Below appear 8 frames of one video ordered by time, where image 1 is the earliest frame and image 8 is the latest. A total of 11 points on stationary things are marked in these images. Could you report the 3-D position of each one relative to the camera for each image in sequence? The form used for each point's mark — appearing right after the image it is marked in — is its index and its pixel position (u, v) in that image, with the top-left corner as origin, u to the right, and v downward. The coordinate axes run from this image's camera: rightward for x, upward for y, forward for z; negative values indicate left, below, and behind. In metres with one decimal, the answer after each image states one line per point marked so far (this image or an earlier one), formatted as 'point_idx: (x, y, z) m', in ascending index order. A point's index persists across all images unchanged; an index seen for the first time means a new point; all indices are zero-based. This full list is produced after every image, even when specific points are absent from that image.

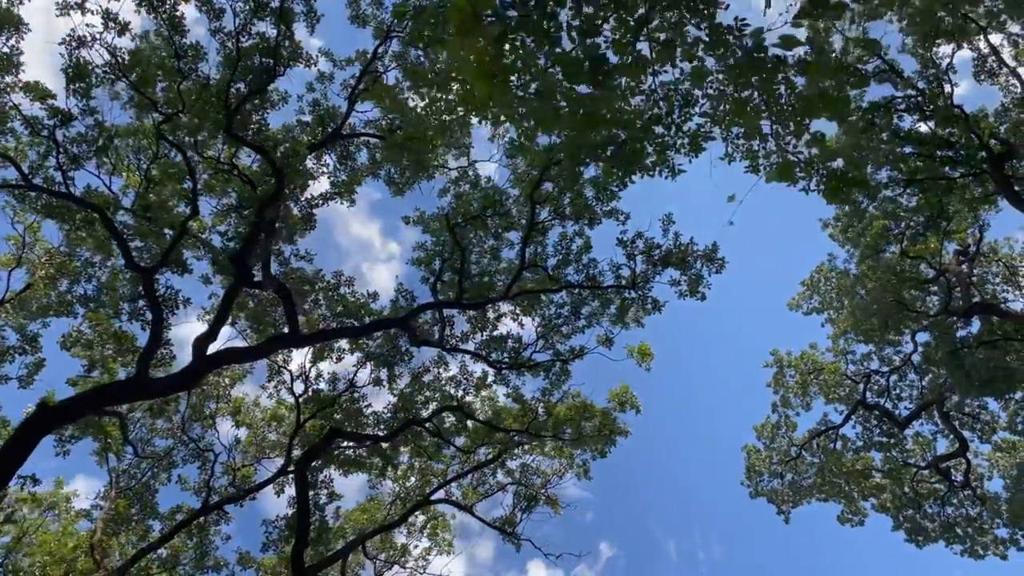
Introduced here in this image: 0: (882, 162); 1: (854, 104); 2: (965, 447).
0: (+4.8, +1.7, +10.6) m
1: (+4.7, +2.6, +11.1) m
2: (+6.6, -2.3, +11.6) m
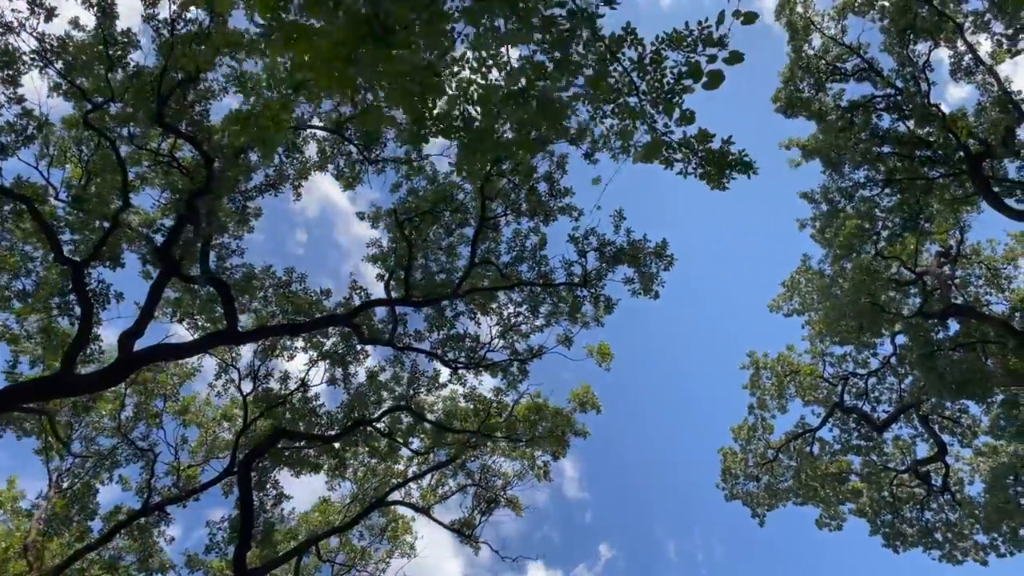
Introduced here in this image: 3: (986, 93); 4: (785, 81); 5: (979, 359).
0: (+4.5, +1.7, +10.5) m
1: (+4.4, +2.6, +11.0) m
2: (+6.2, -2.3, +11.5) m
3: (+5.8, +2.4, +9.9) m
4: (+3.9, +3.0, +11.6) m
5: (+5.8, -0.9, +9.8) m
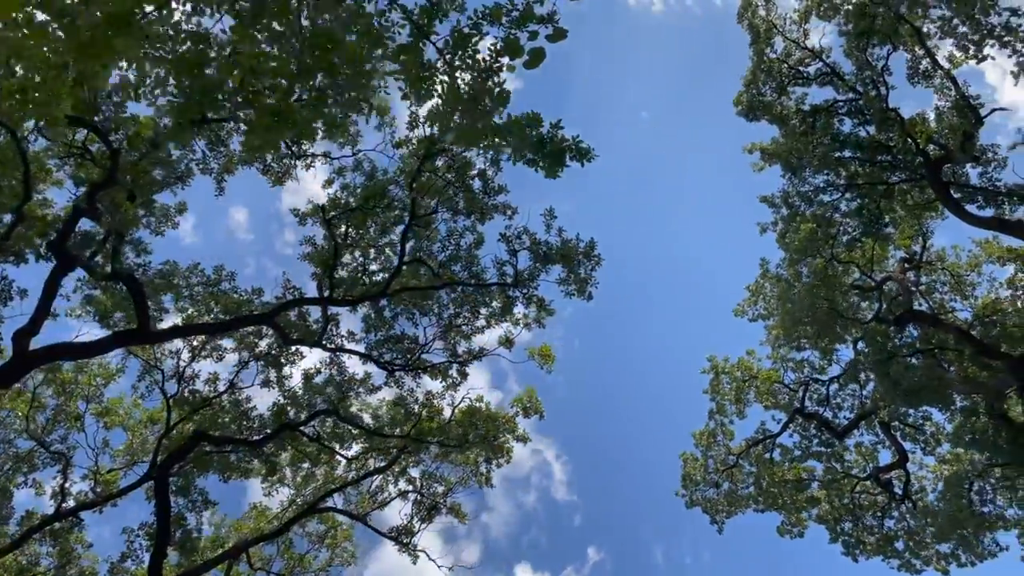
0: (+3.9, +1.6, +10.4) m
1: (+3.8, +2.5, +10.9) m
2: (+5.6, -2.4, +11.4) m
3: (+5.3, +2.3, +9.8) m
4: (+3.3, +2.9, +11.5) m
5: (+5.2, -0.9, +9.7) m
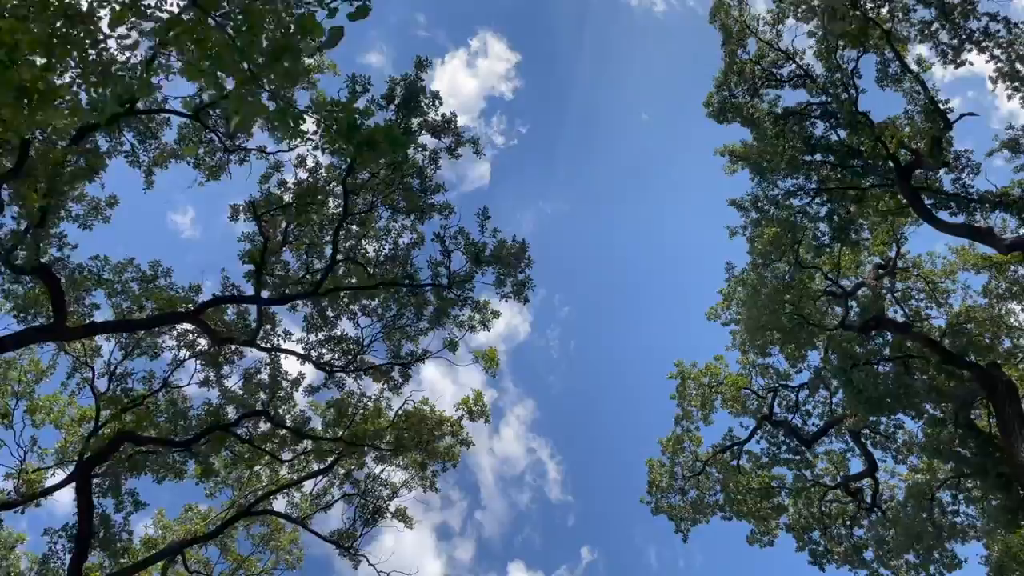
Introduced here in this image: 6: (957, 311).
0: (+3.5, +1.5, +10.3) m
1: (+3.4, +2.4, +10.8) m
2: (+5.1, -2.5, +11.2) m
3: (+4.9, +2.2, +9.7) m
4: (+2.9, +2.9, +11.3) m
5: (+4.7, -1.0, +9.6) m
6: (+6.7, -0.3, +12.0) m
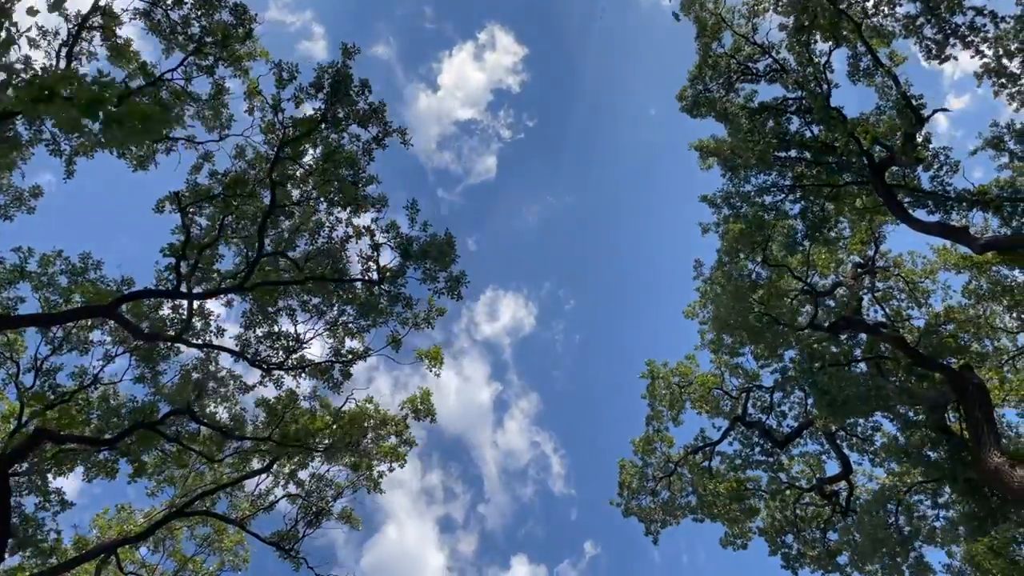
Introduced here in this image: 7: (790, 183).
0: (+3.1, +1.5, +10.0) m
1: (+3.0, +2.4, +10.5) m
2: (+4.7, -2.5, +11.0) m
3: (+4.5, +2.3, +9.4) m
4: (+2.5, +2.9, +11.1) m
5: (+4.3, -1.0, +9.4) m
6: (+6.3, -0.3, +11.8) m
7: (+3.6, +1.4, +10.5) m
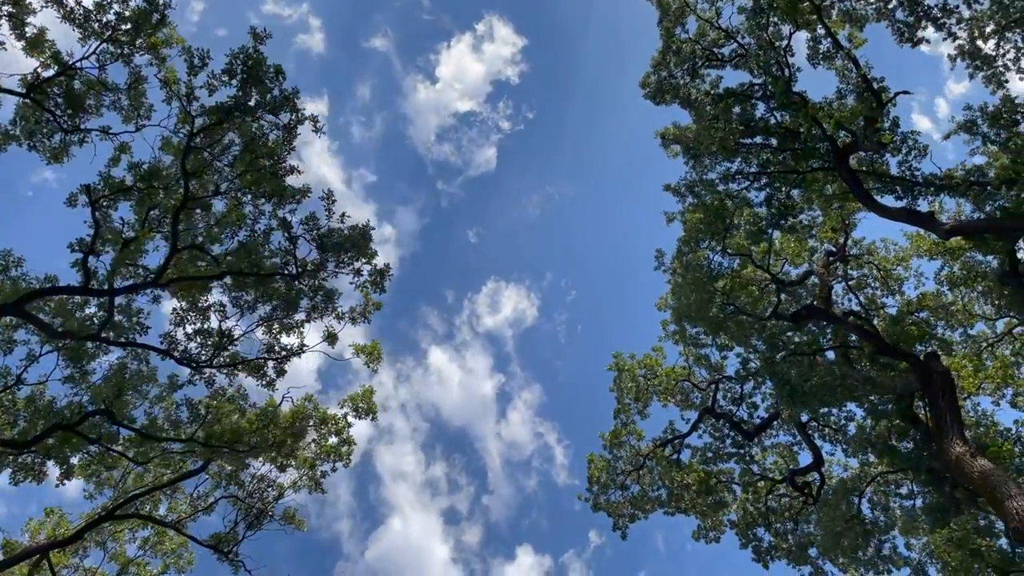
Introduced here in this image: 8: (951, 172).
0: (+2.6, +1.7, +9.8) m
1: (+2.5, +2.6, +10.3) m
2: (+4.2, -2.3, +10.9) m
3: (+3.9, +2.4, +9.2) m
4: (+2.0, +3.0, +10.9) m
5: (+3.8, -0.9, +9.2) m
6: (+5.8, -0.2, +11.6) m
7: (+3.1, +1.5, +10.3) m
8: (+5.3, +1.4, +9.7) m
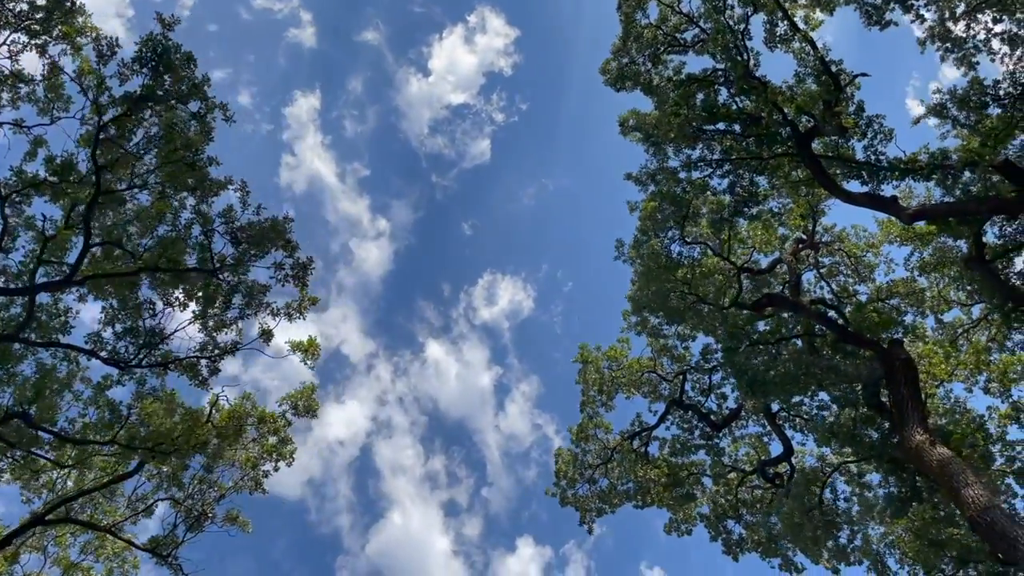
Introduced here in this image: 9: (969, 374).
0: (+2.1, +1.8, +9.7) m
1: (+2.0, +2.7, +10.2) m
2: (+3.8, -2.2, +10.7) m
3: (+3.4, +2.5, +9.1) m
4: (+1.5, +3.1, +10.7) m
5: (+3.4, -0.7, +9.0) m
6: (+5.3, 0.0, +11.4) m
7: (+2.6, +1.7, +10.1) m
8: (+4.8, +1.6, +9.6) m
9: (+7.0, -1.3, +12.2) m
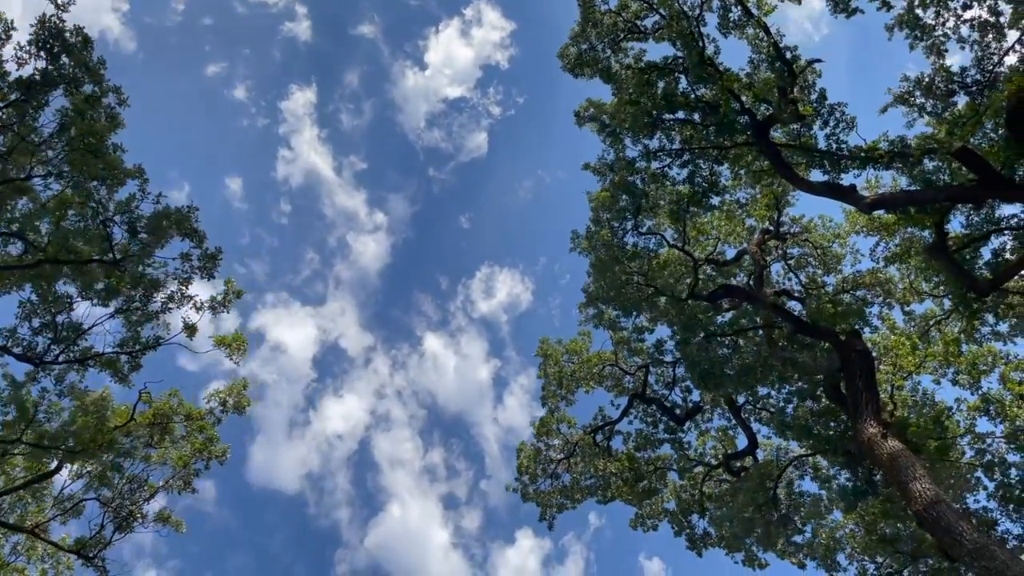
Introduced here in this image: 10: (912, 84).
0: (+1.6, +1.9, +9.5) m
1: (+1.5, +2.8, +10.0) m
2: (+3.3, -2.1, +10.6) m
3: (+2.9, +2.6, +8.9) m
4: (+0.9, +3.2, +10.5) m
5: (+2.9, -0.6, +8.9) m
6: (+4.8, +0.2, +11.3) m
7: (+2.1, +1.8, +9.9) m
8: (+4.3, +1.7, +9.4) m
9: (+6.5, -1.2, +12.1) m
10: (+5.6, +2.9, +11.2) m
